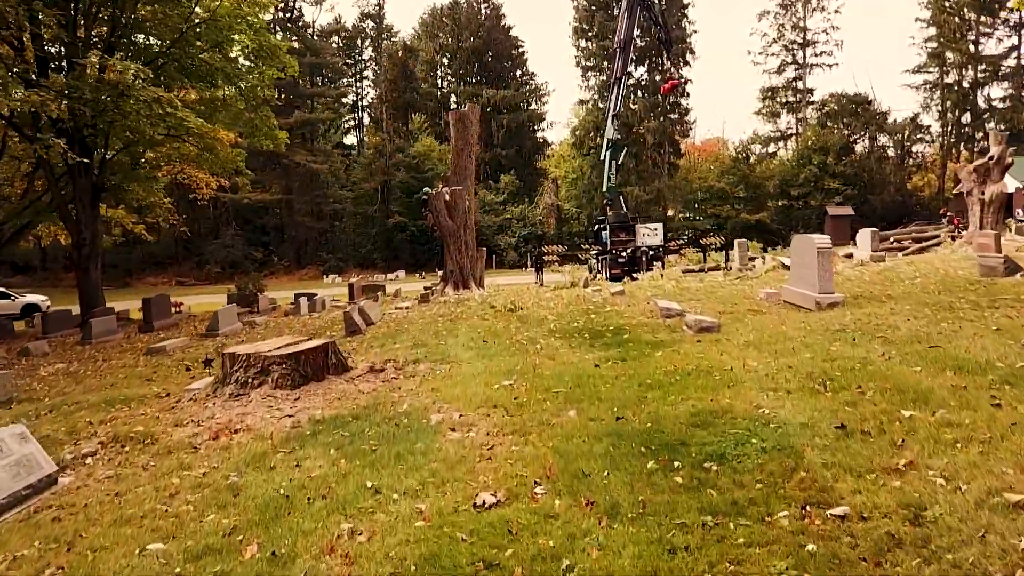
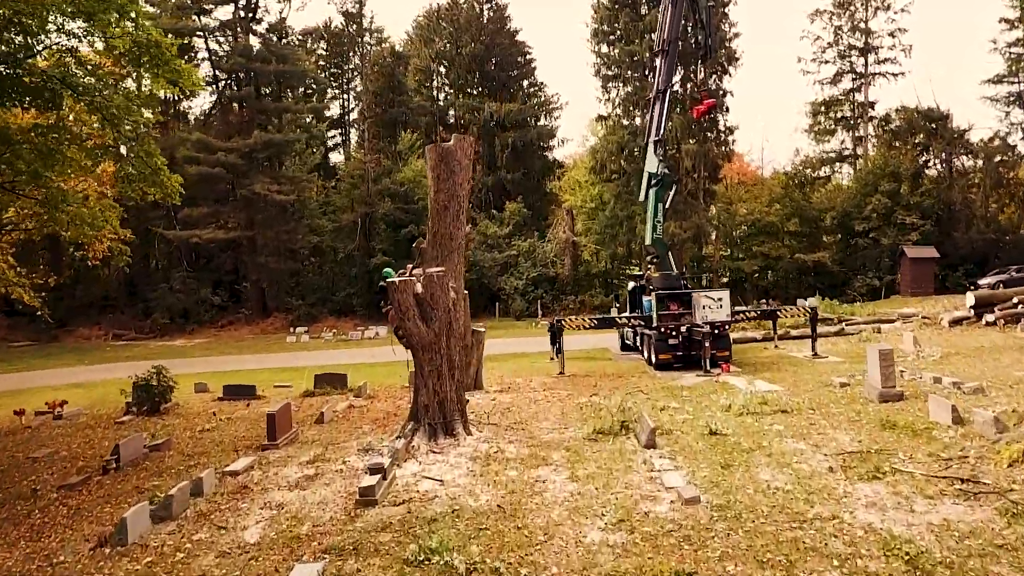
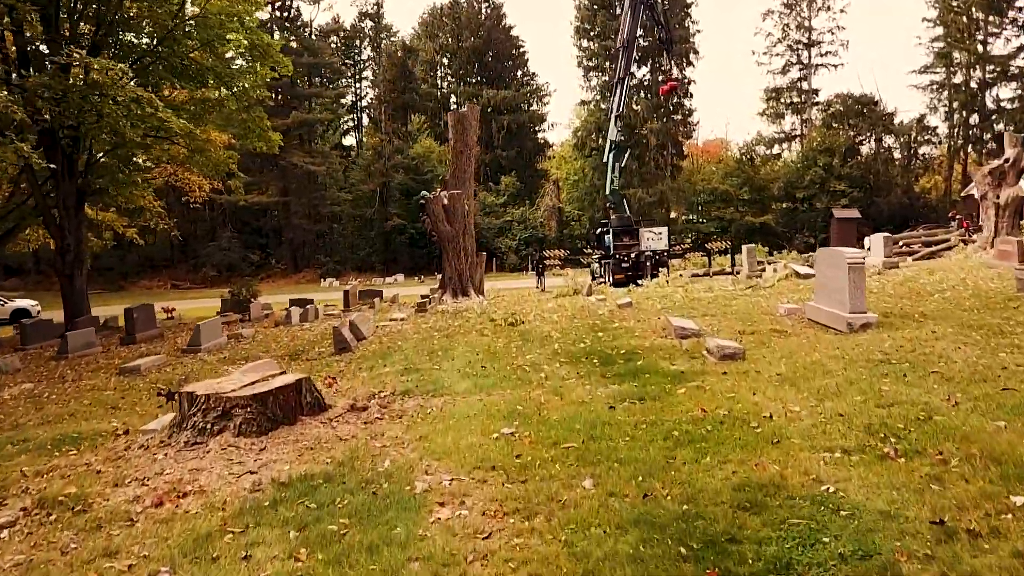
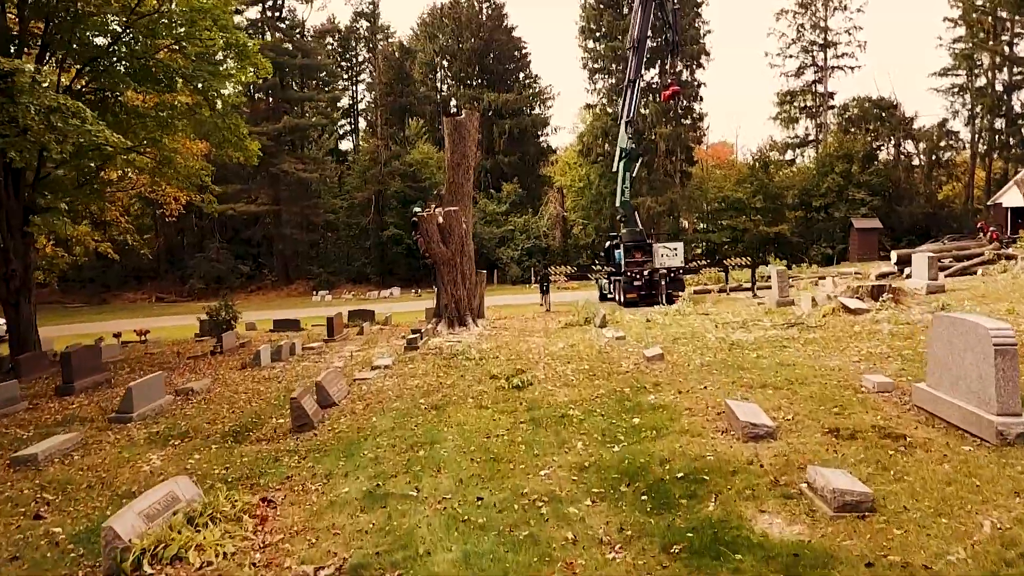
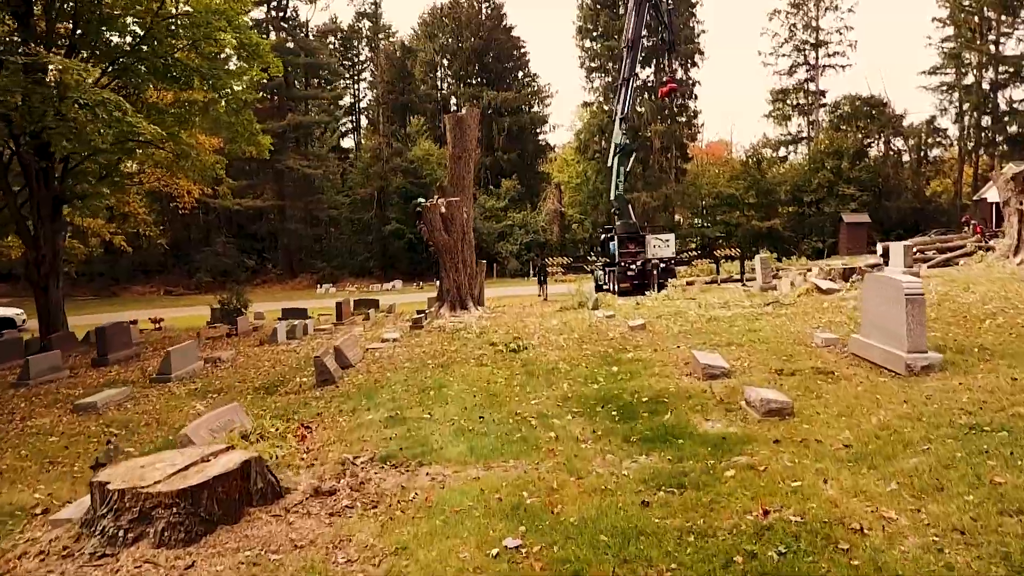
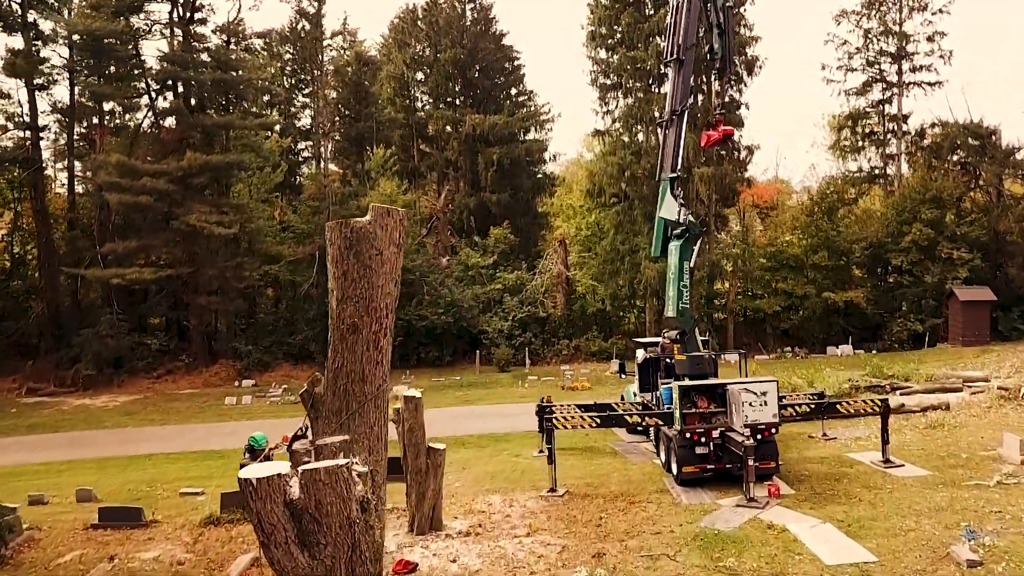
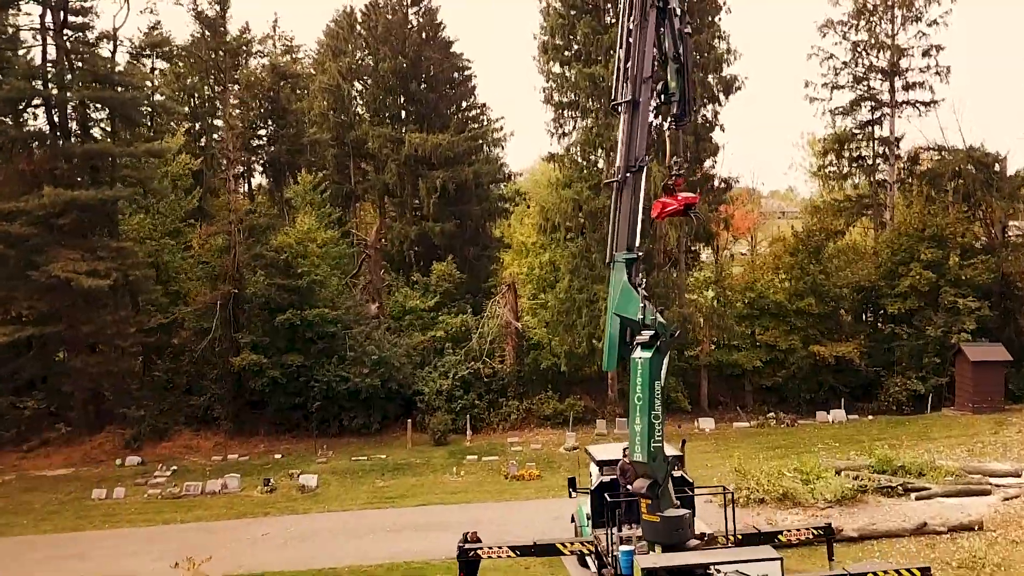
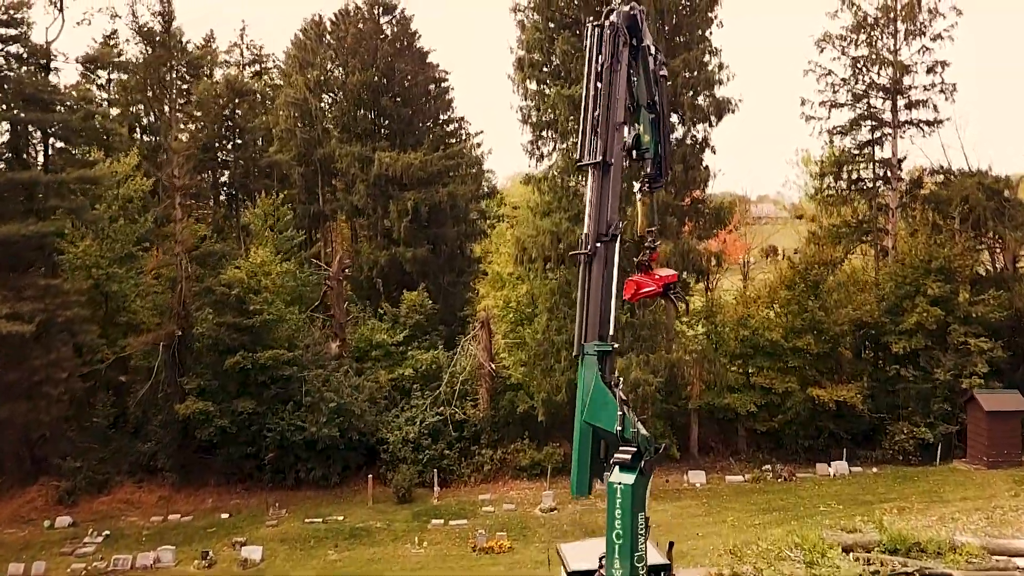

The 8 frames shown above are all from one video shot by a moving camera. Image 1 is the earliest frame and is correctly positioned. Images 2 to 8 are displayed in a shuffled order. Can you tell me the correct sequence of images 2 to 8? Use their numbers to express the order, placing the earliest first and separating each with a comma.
3, 5, 4, 2, 6, 7, 8
